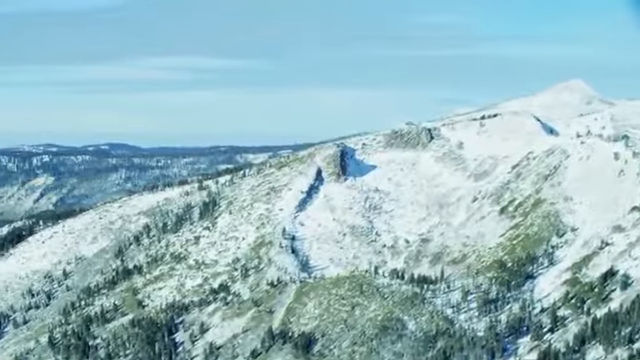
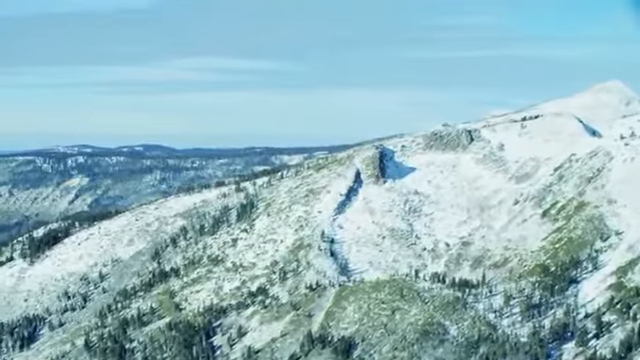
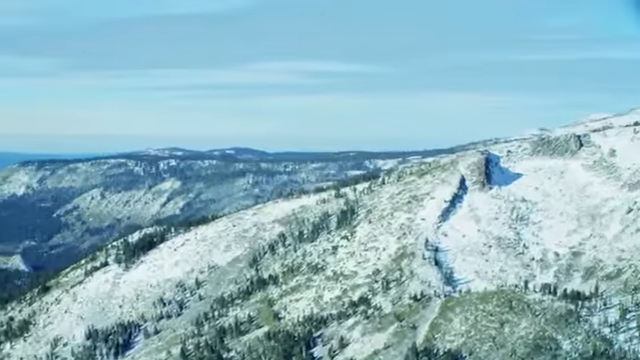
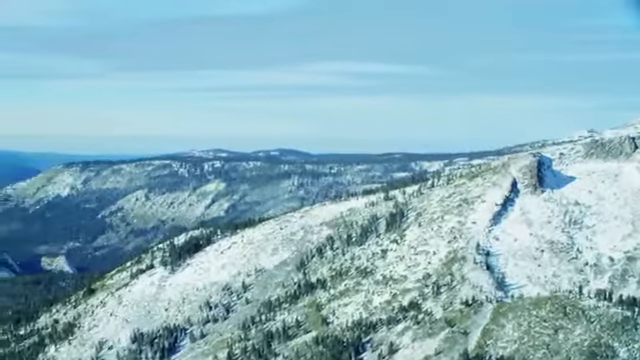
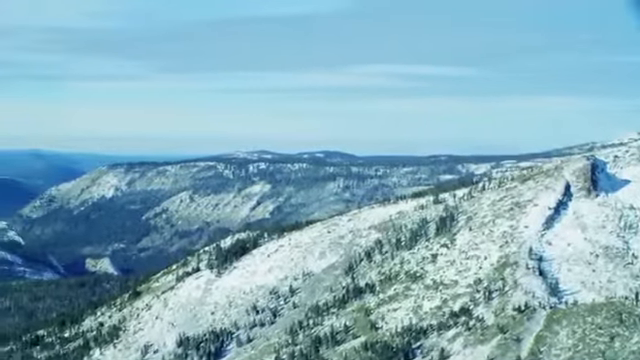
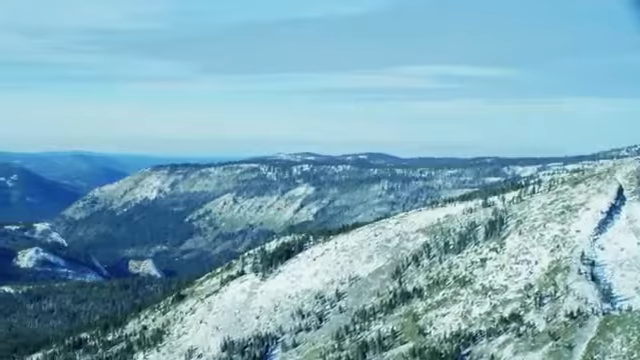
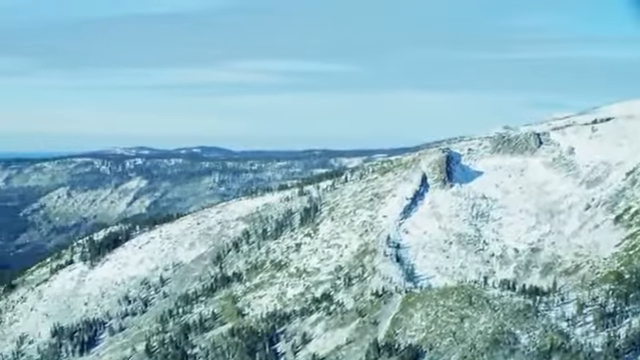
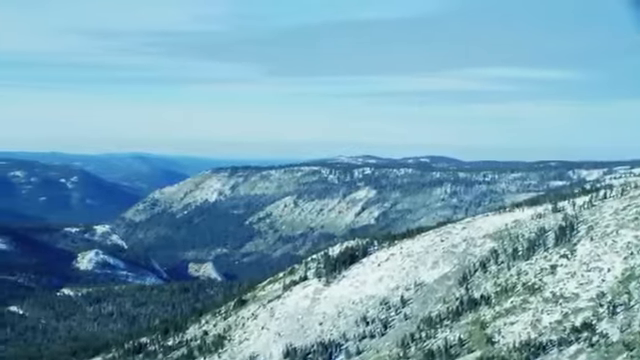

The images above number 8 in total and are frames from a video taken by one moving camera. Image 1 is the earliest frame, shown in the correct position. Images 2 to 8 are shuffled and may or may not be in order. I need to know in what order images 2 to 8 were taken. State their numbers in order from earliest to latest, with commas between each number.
2, 7, 3, 4, 5, 6, 8
